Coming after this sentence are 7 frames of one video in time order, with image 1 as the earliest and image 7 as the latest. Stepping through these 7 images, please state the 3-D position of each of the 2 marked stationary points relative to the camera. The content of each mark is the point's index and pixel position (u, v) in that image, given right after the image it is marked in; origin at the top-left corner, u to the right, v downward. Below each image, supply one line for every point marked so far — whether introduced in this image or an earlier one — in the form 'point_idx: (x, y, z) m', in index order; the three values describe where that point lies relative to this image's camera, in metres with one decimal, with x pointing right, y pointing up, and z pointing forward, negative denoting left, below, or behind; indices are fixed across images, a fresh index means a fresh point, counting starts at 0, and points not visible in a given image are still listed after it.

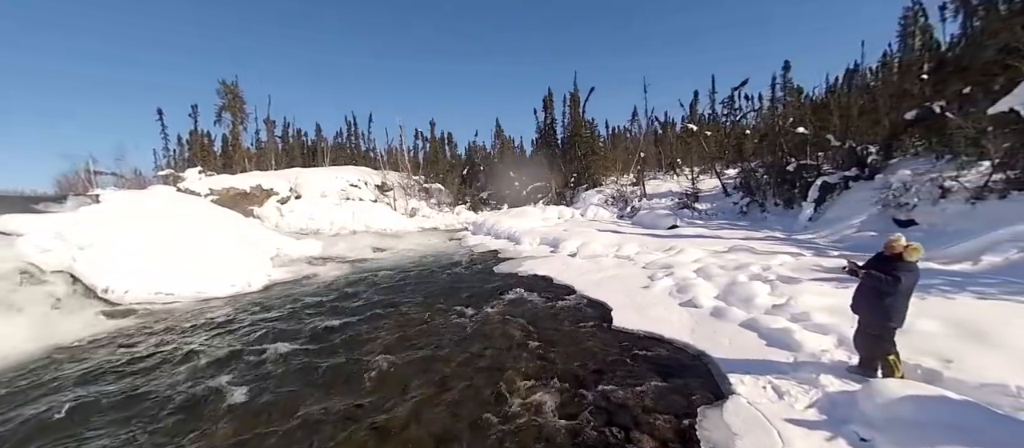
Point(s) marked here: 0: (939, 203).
0: (+13.0, +0.6, +11.2) m
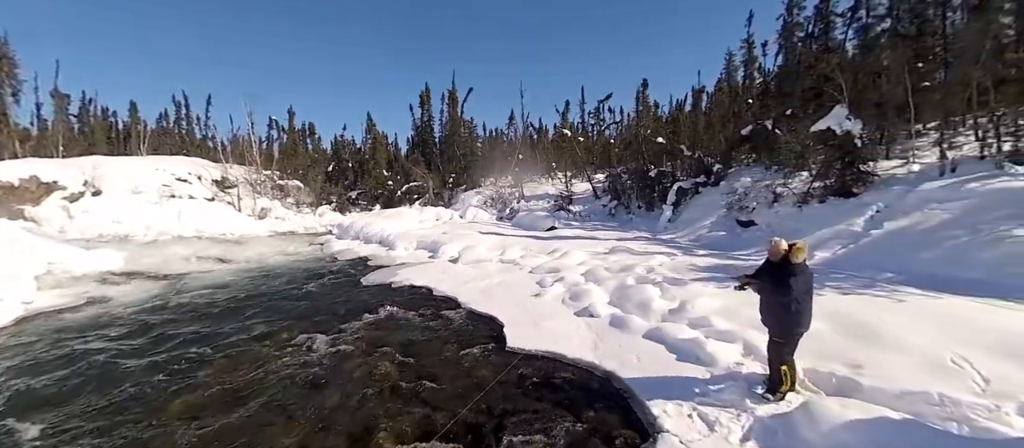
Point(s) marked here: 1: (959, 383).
0: (+9.2, +0.6, +13.3) m
1: (+4.1, -1.4, +3.4) m
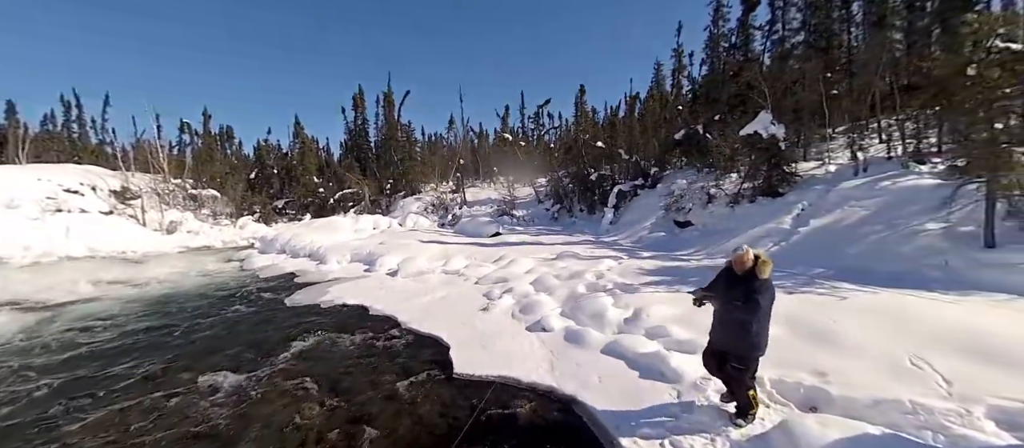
0: (+7.1, +0.6, +13.9) m
1: (+3.7, -1.4, +3.3) m
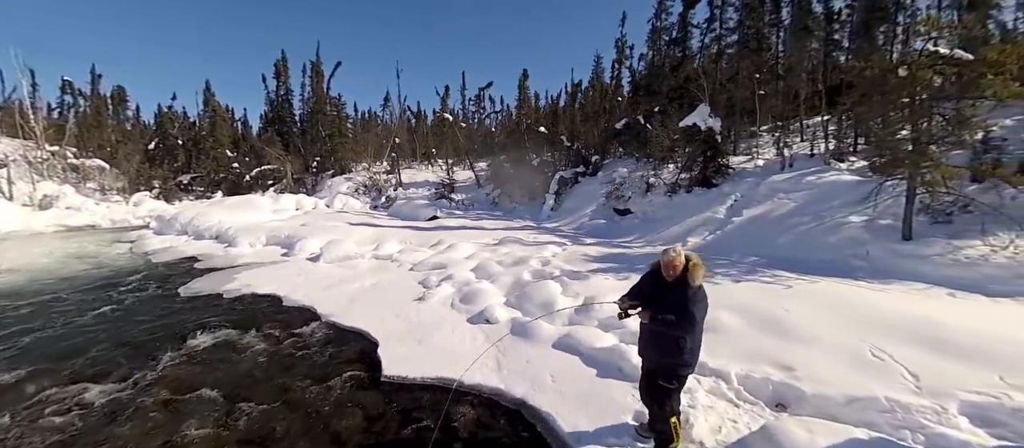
0: (+5.0, +1.1, +14.1) m
1: (+3.2, -1.3, +3.2) m
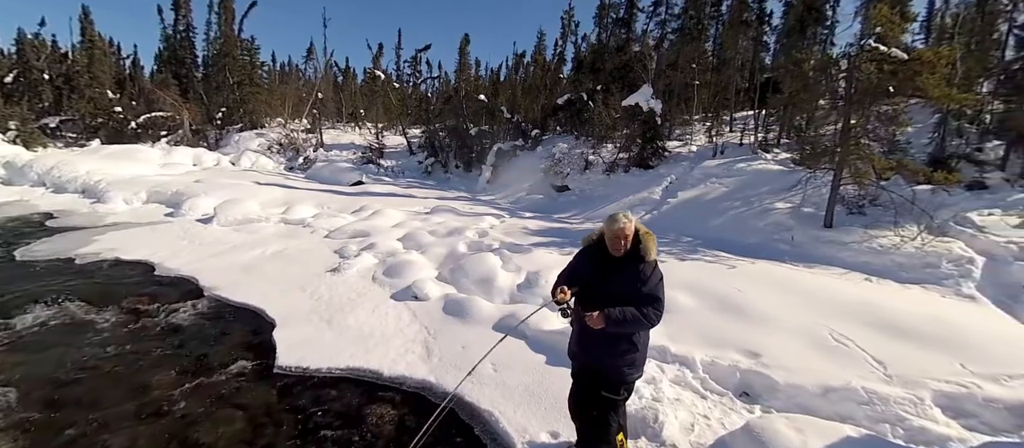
0: (+2.7, +1.9, +13.8) m
1: (+2.8, -1.1, +3.0) m
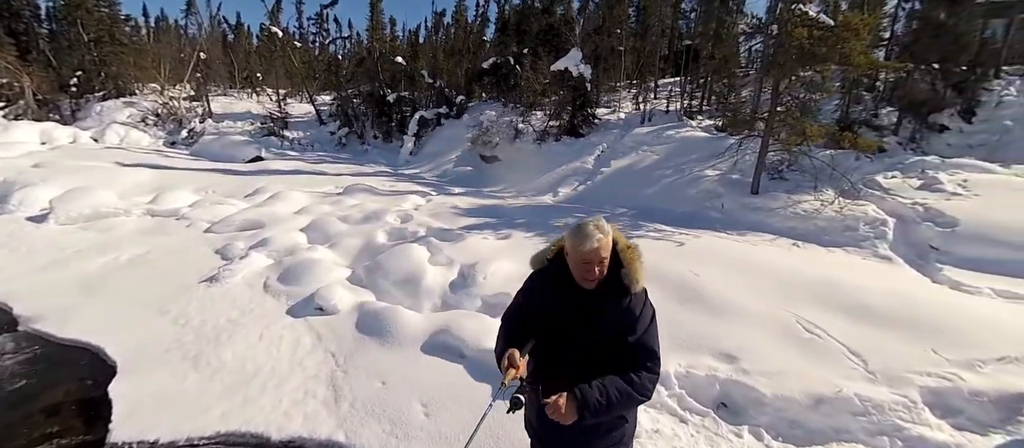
0: (+0.1, +2.8, +13.1) m
1: (+2.3, -1.0, +2.7) m
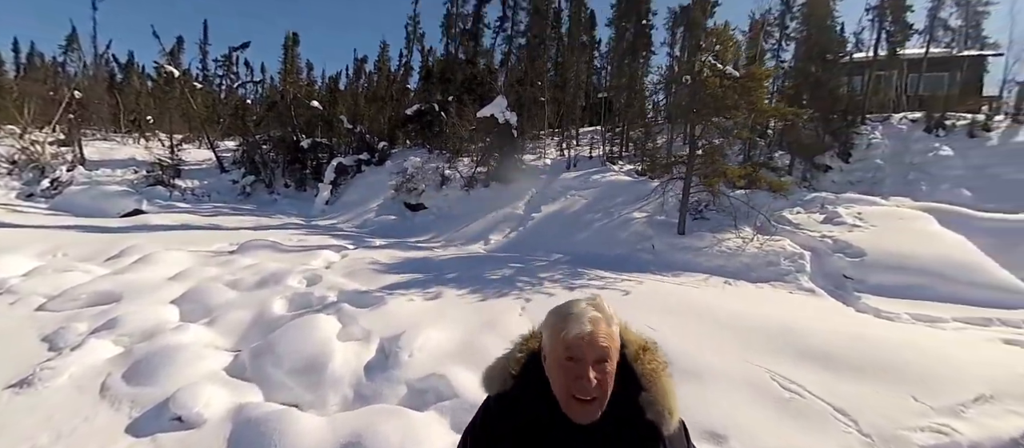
0: (-2.3, +1.2, +12.5) m
1: (+2.0, -1.3, +2.3) m
